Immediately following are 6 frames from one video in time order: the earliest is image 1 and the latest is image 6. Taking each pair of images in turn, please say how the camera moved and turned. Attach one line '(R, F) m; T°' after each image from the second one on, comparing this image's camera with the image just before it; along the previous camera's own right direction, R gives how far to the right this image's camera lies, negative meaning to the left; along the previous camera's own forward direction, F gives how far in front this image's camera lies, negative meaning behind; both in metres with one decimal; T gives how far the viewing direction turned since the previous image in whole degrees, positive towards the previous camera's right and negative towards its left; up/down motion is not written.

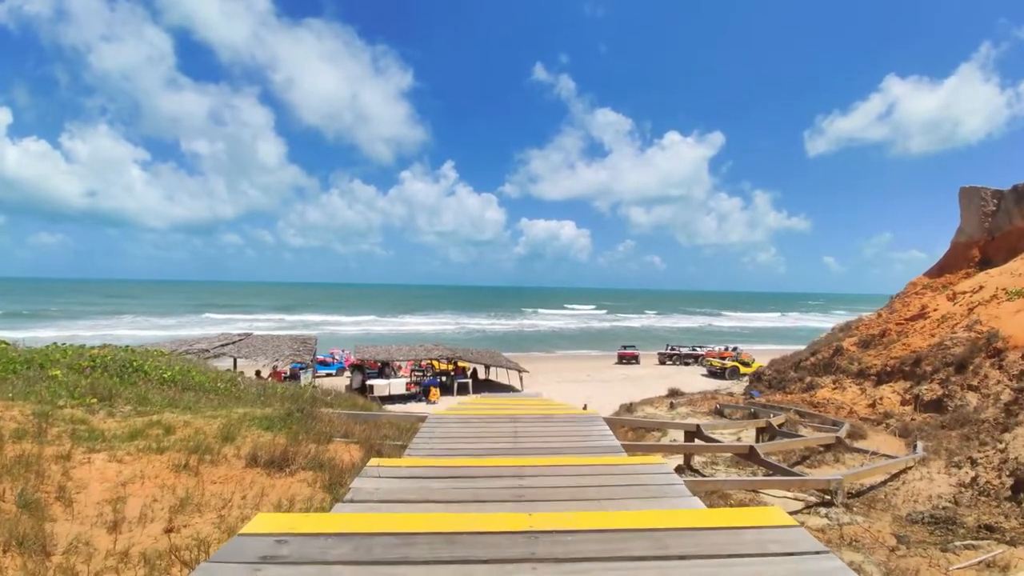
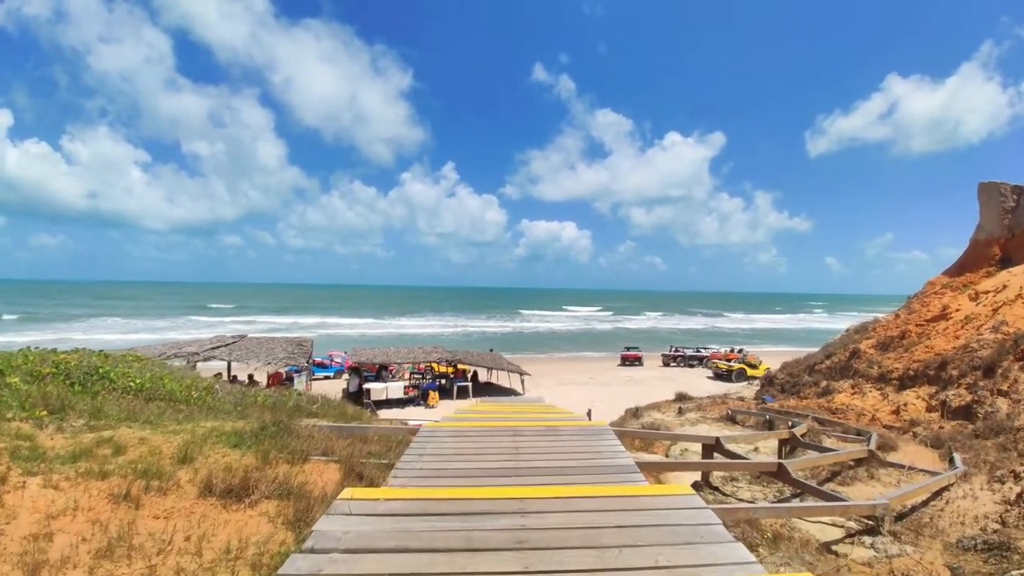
(0.0, +0.6) m; 0°
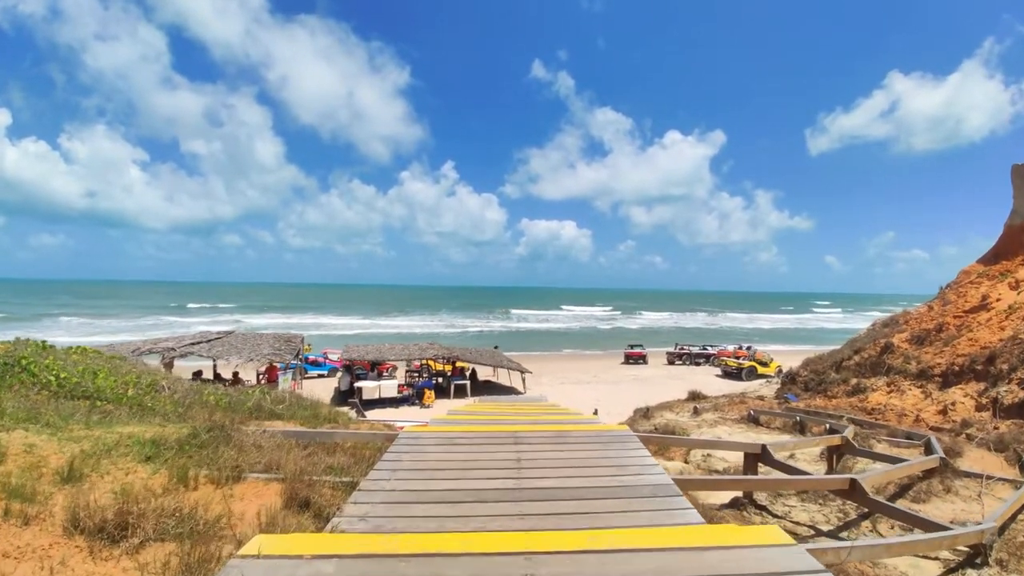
(0.0, +1.1) m; 0°
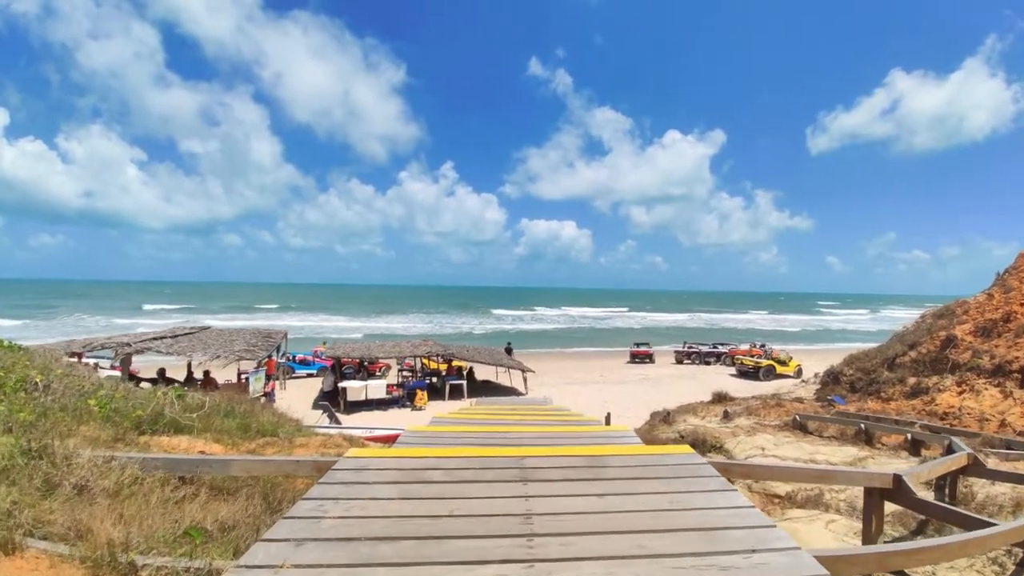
(0.0, +1.7) m; 0°
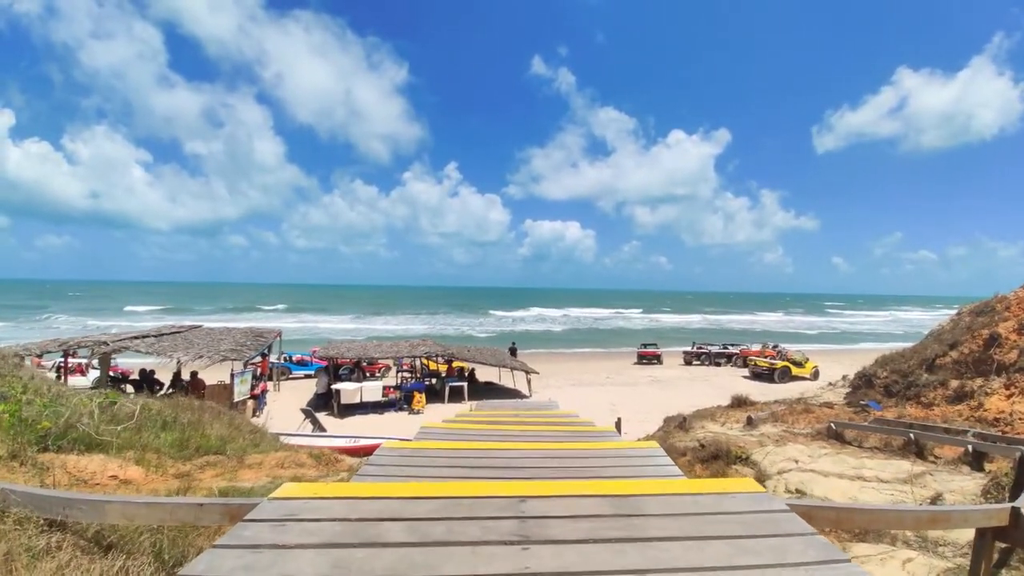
(0.0, +0.9) m; 0°
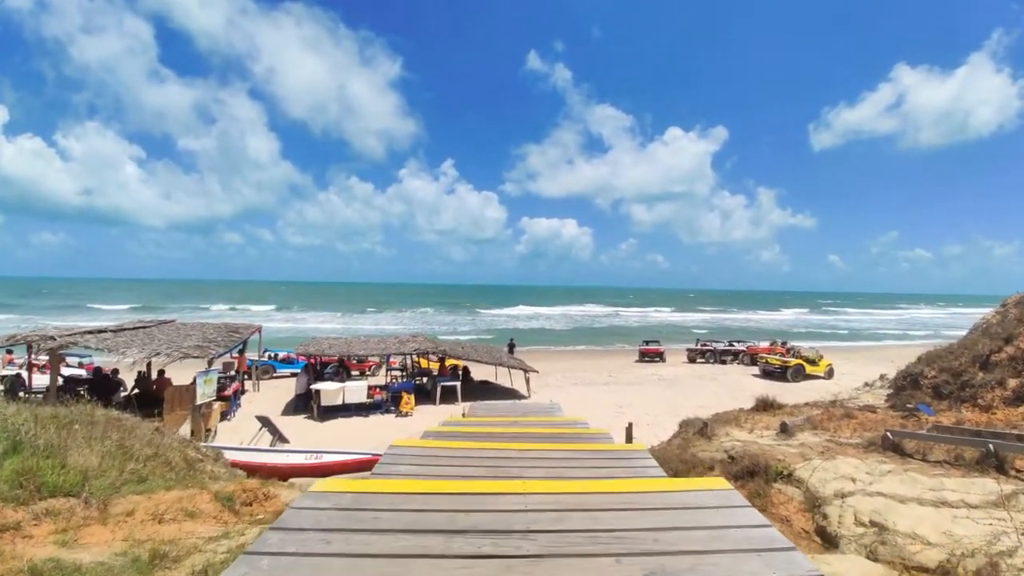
(0.0, +1.3) m; 0°
